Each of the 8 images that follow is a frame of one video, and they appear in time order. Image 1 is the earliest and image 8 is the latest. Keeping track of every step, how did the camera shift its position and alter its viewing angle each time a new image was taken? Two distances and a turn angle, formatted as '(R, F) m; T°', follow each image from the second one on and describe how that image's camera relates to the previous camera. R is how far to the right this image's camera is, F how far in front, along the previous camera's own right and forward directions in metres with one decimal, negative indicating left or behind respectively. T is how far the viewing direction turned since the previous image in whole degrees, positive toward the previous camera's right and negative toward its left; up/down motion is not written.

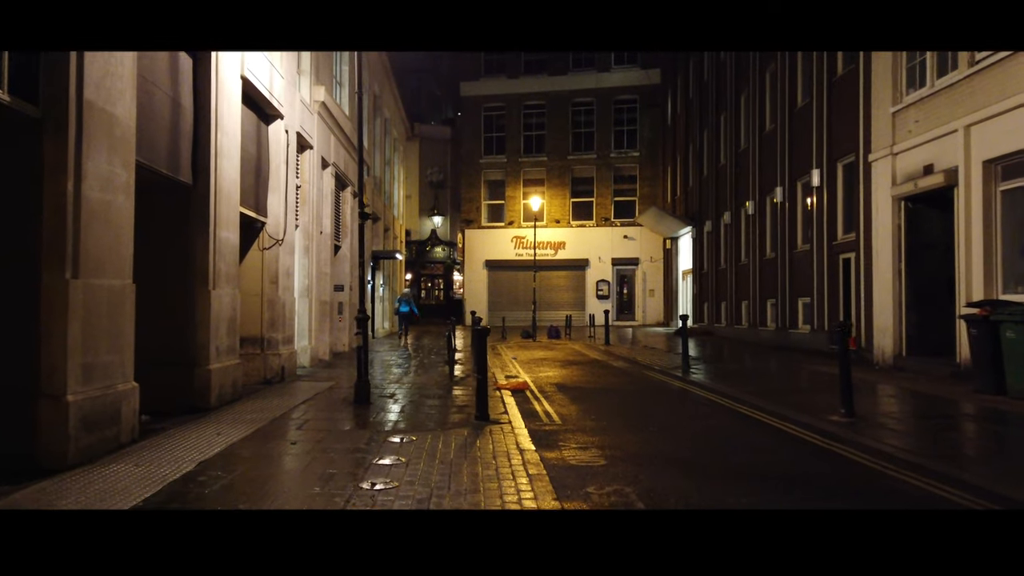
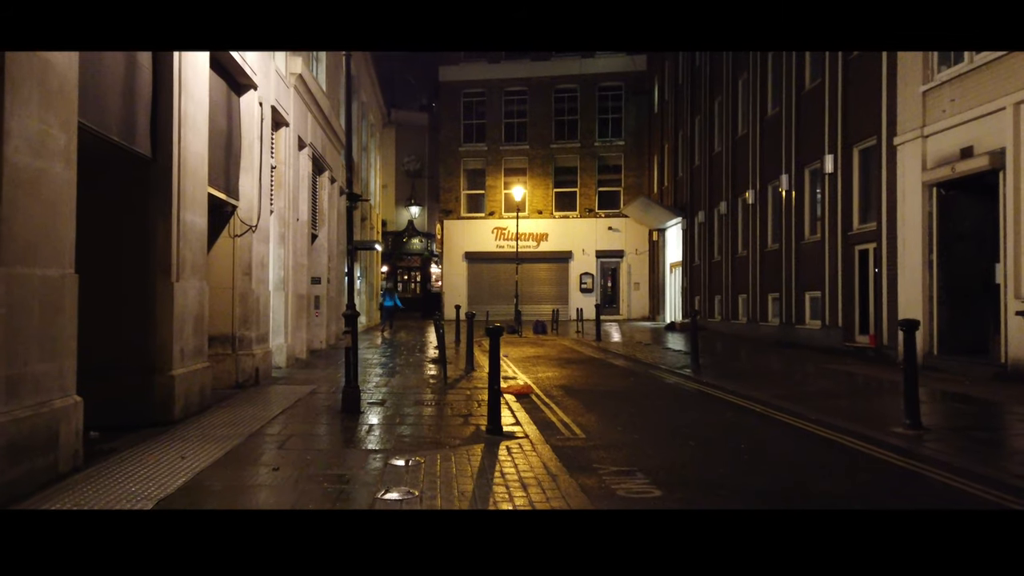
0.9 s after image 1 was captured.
(-0.5, +1.4) m; +2°
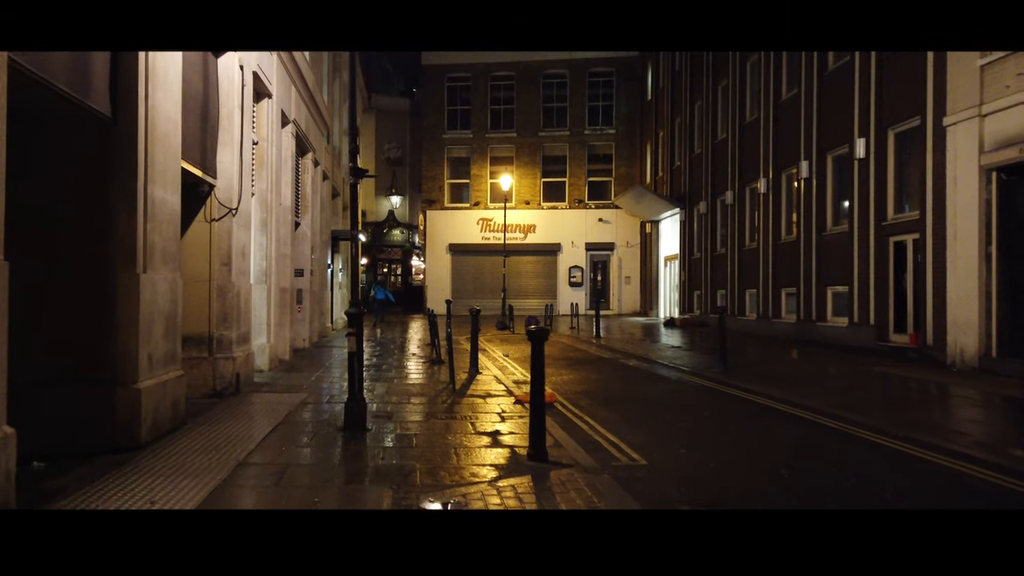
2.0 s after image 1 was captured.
(-0.7, +1.6) m; +2°
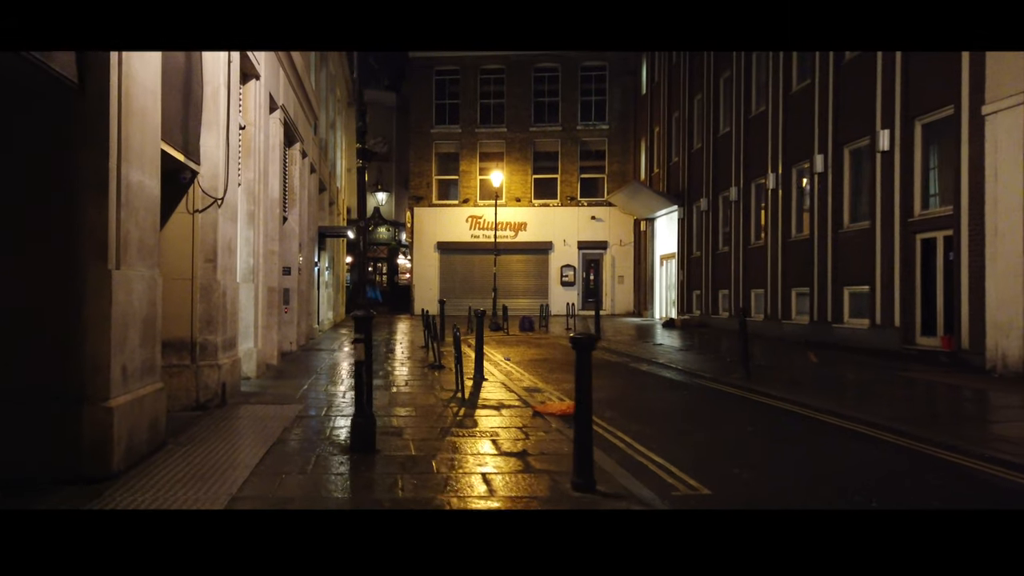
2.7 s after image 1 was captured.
(-0.5, +1.1) m; +1°
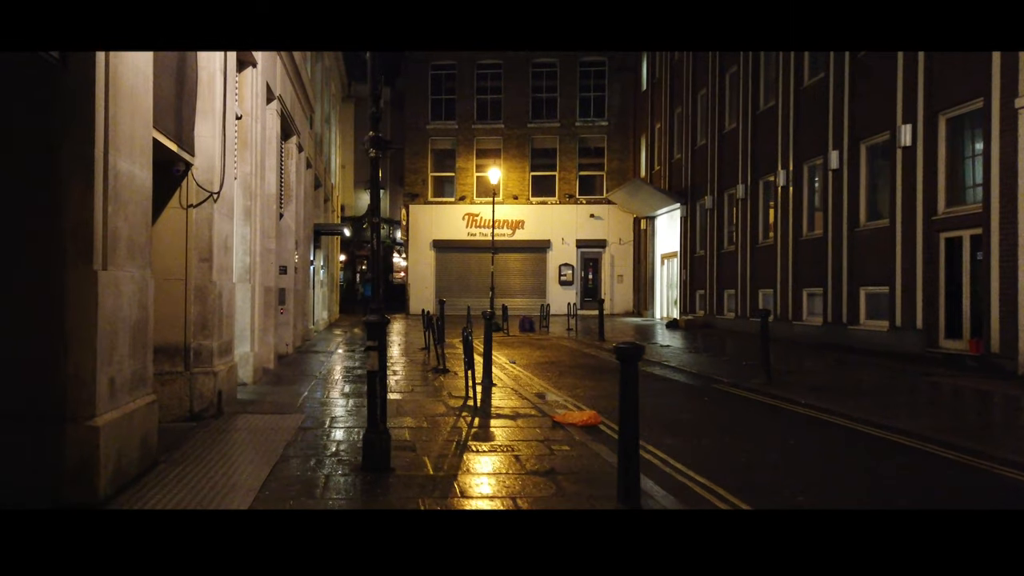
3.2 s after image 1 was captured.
(-0.3, +0.7) m; +1°
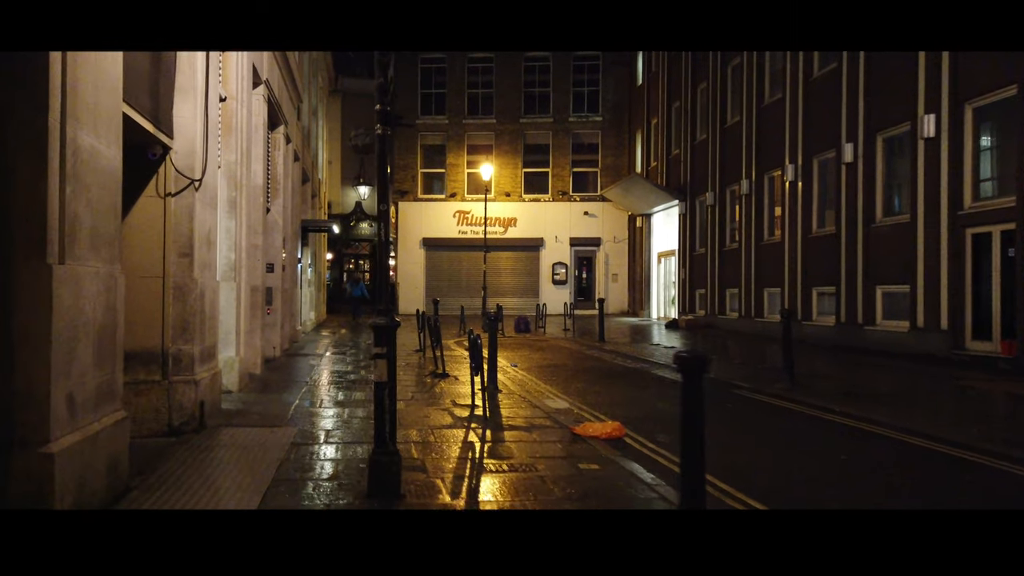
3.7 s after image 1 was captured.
(-0.3, +0.9) m; +1°
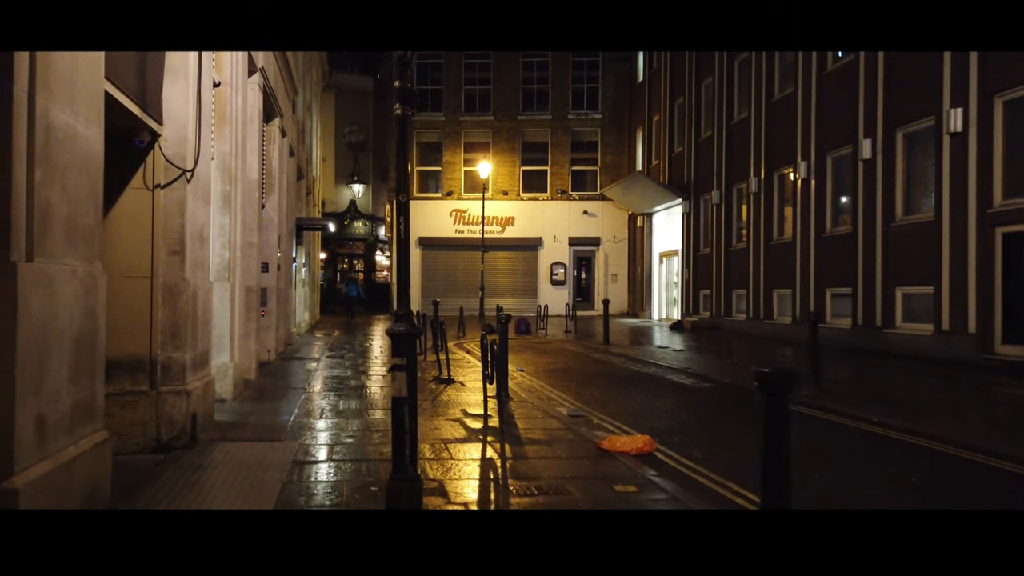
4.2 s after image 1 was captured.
(-0.3, +0.7) m; +1°
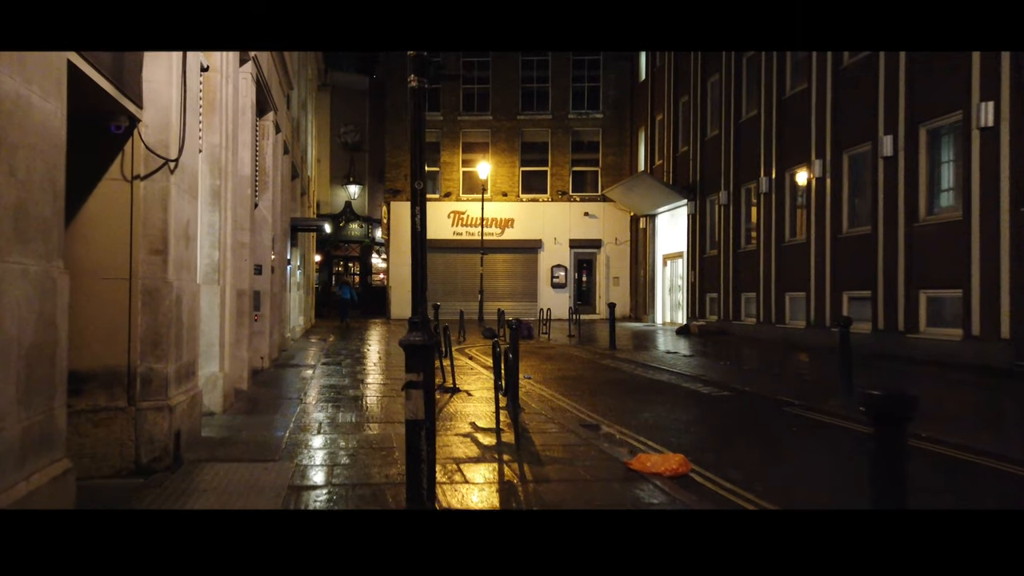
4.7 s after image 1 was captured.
(-0.2, +0.8) m; 0°
